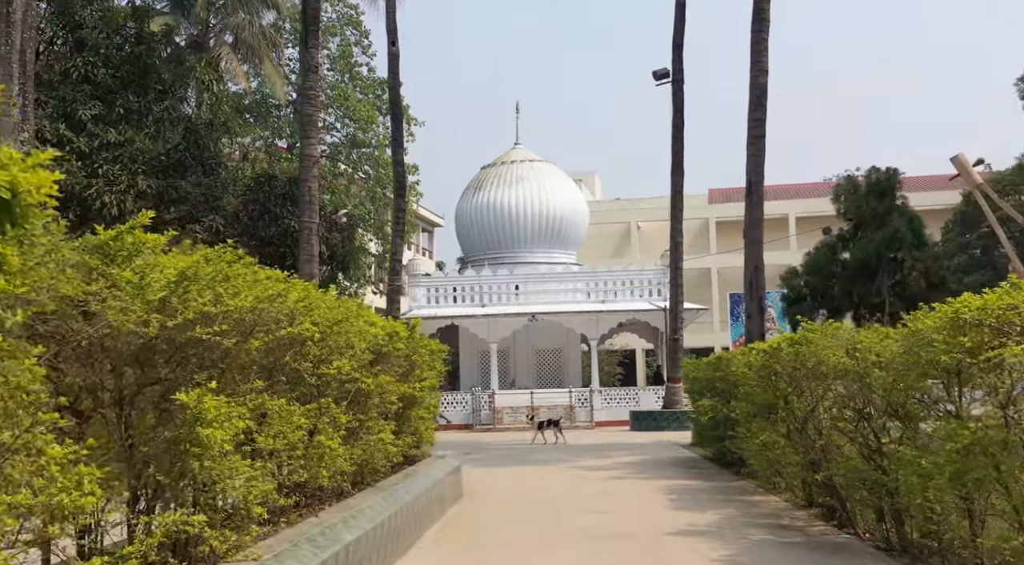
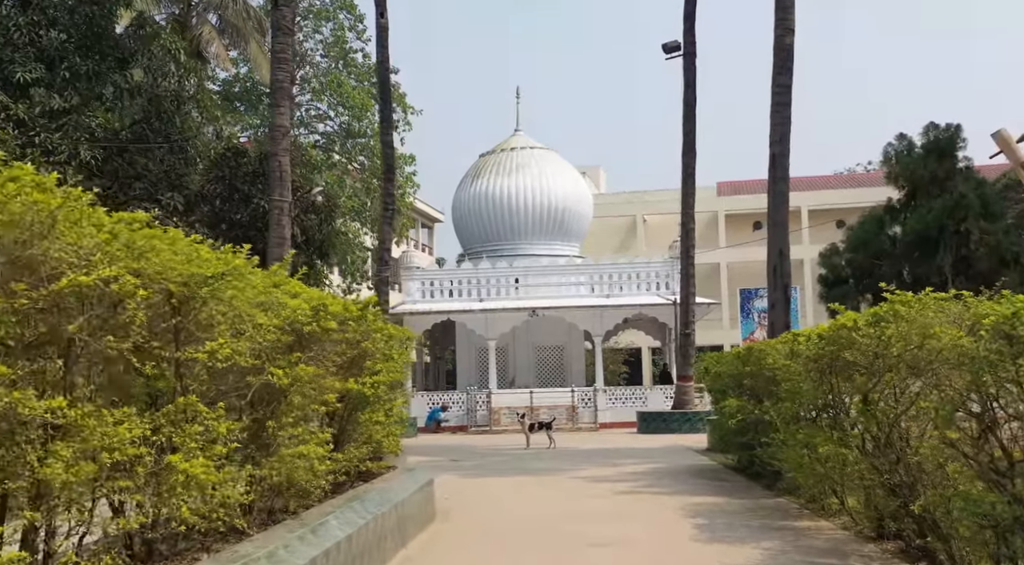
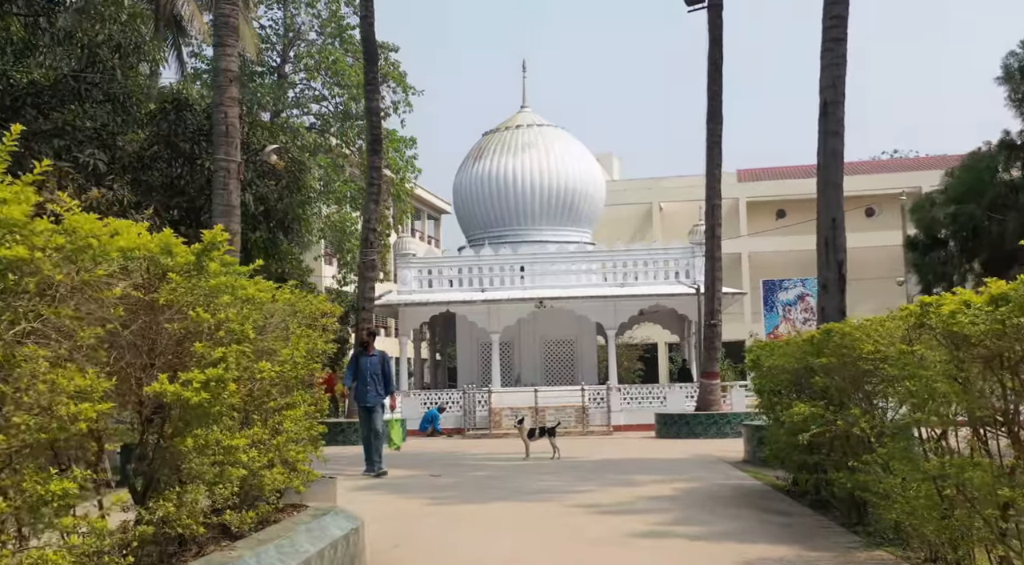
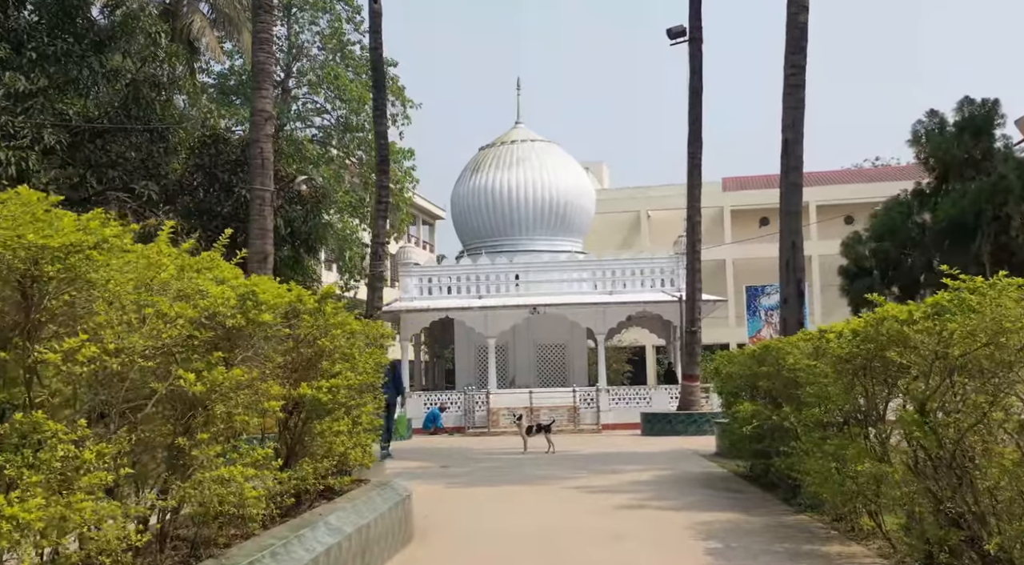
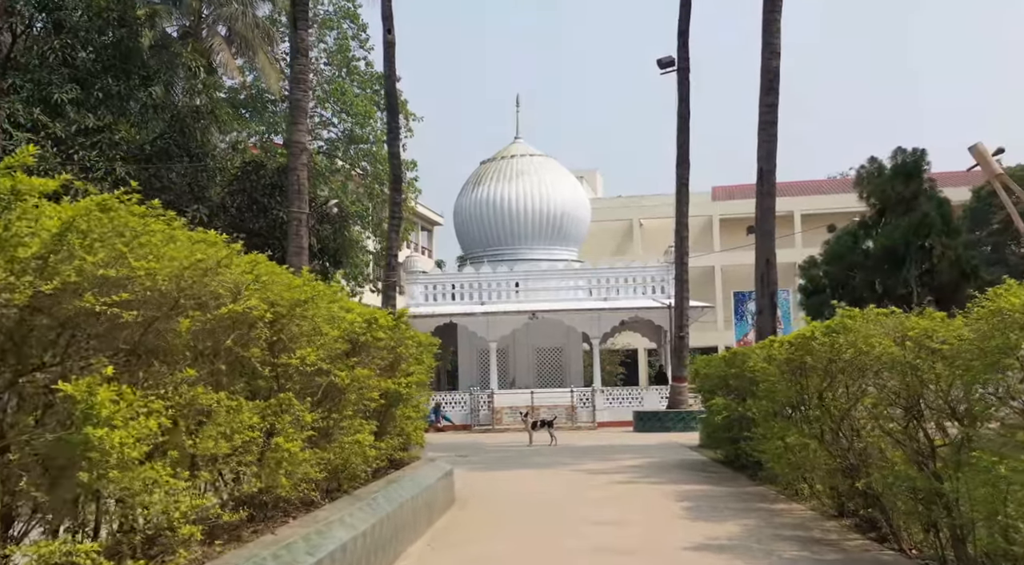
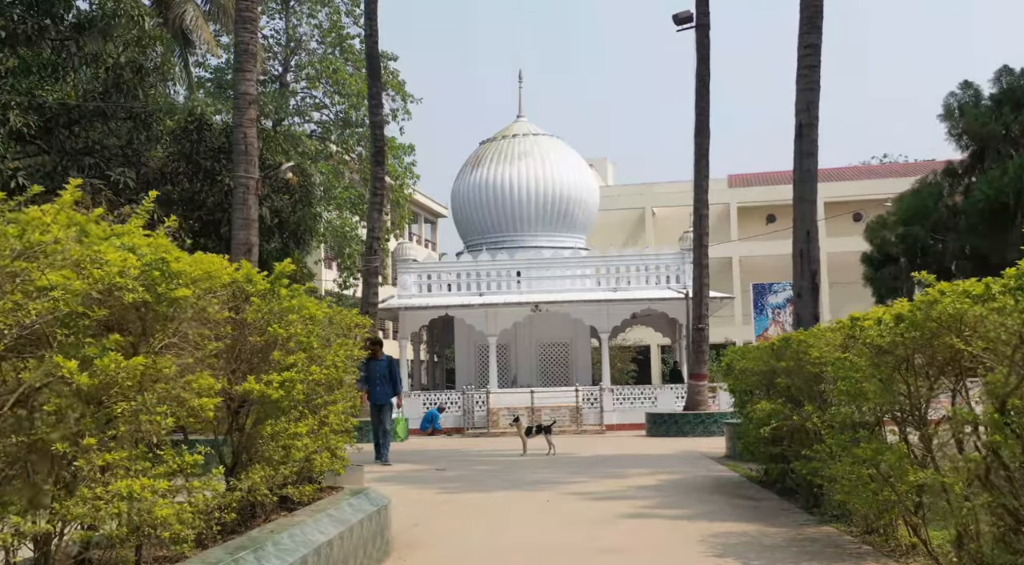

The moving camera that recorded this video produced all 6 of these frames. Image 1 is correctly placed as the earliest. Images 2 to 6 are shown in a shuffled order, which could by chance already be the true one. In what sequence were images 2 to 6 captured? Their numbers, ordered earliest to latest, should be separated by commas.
5, 2, 4, 6, 3
